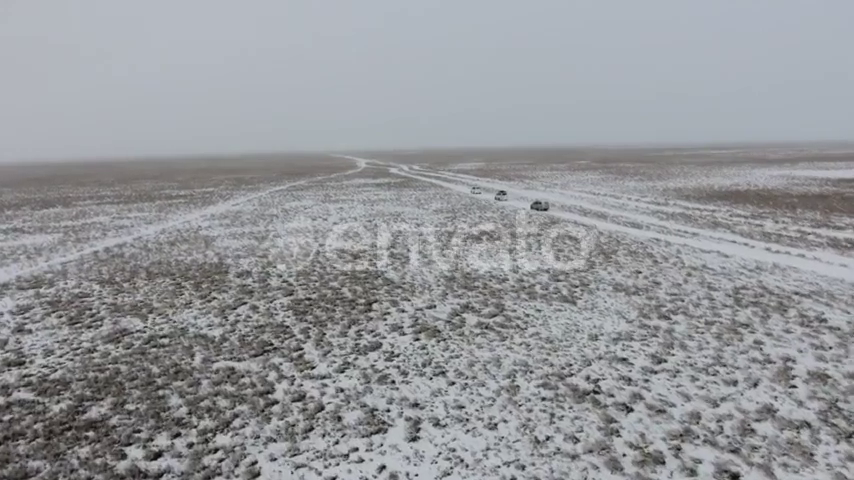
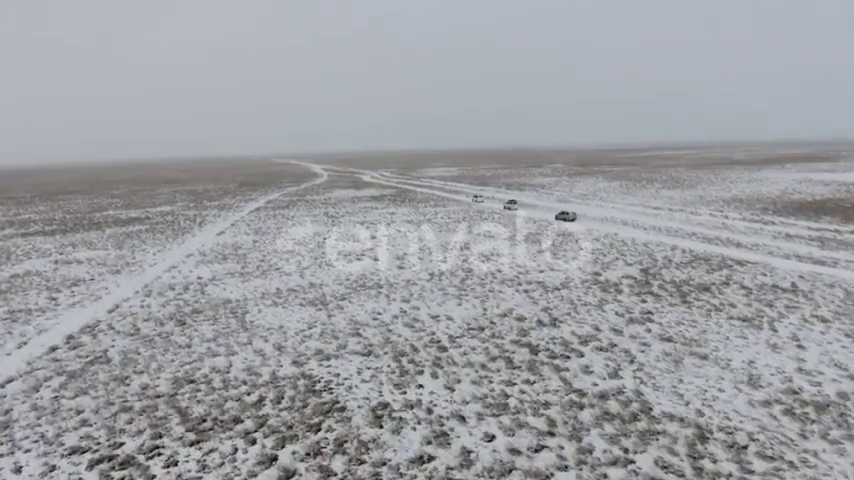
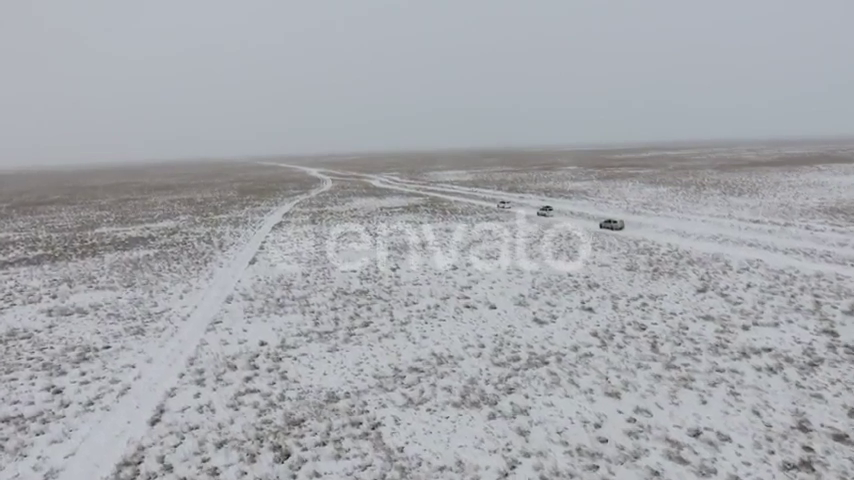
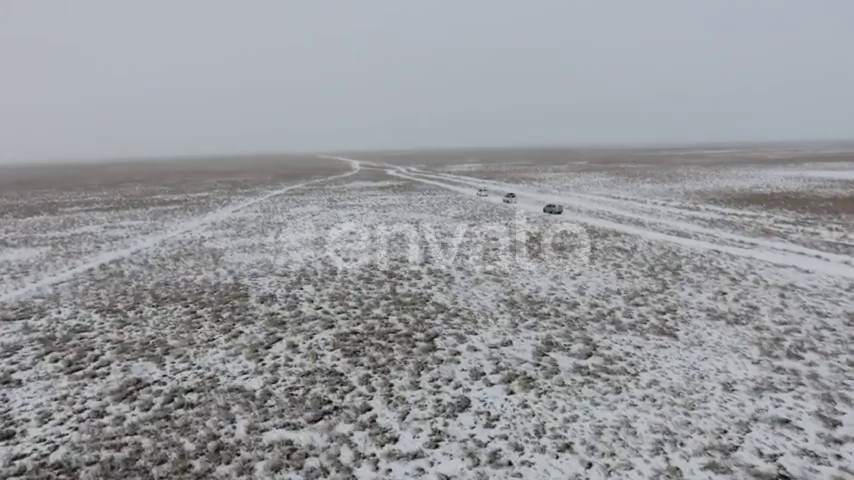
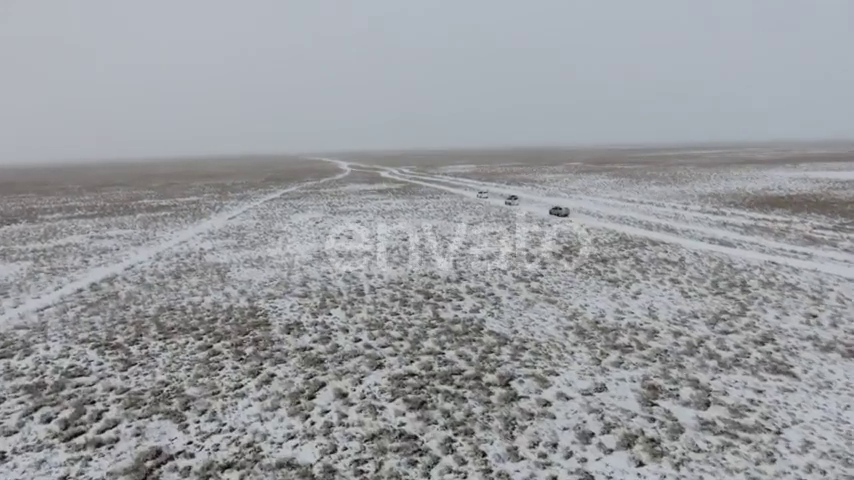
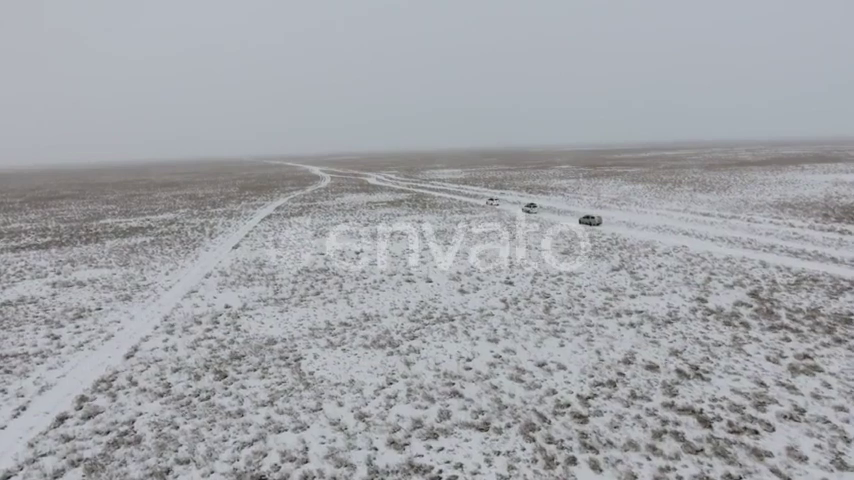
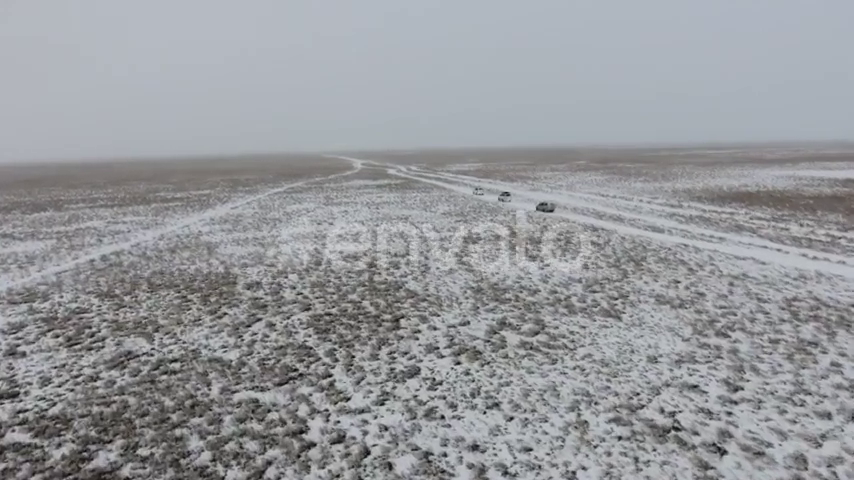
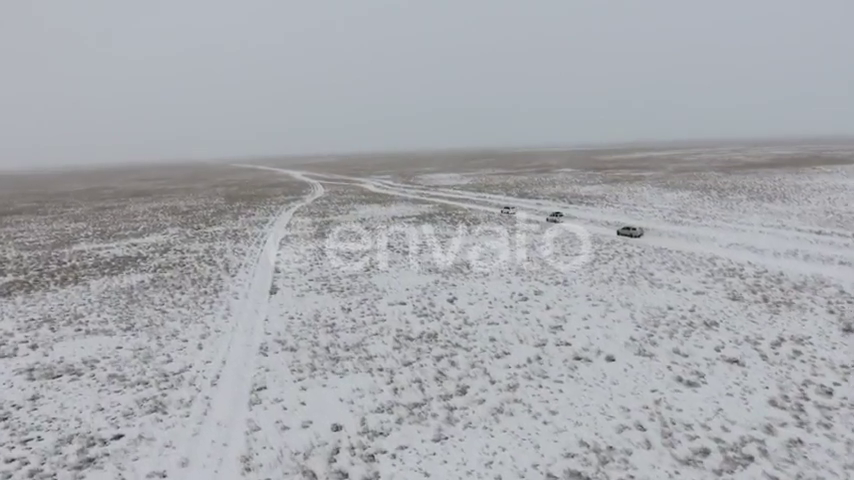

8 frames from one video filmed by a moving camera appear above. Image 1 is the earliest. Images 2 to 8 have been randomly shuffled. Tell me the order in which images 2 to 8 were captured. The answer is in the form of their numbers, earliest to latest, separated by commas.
7, 4, 5, 2, 6, 3, 8
